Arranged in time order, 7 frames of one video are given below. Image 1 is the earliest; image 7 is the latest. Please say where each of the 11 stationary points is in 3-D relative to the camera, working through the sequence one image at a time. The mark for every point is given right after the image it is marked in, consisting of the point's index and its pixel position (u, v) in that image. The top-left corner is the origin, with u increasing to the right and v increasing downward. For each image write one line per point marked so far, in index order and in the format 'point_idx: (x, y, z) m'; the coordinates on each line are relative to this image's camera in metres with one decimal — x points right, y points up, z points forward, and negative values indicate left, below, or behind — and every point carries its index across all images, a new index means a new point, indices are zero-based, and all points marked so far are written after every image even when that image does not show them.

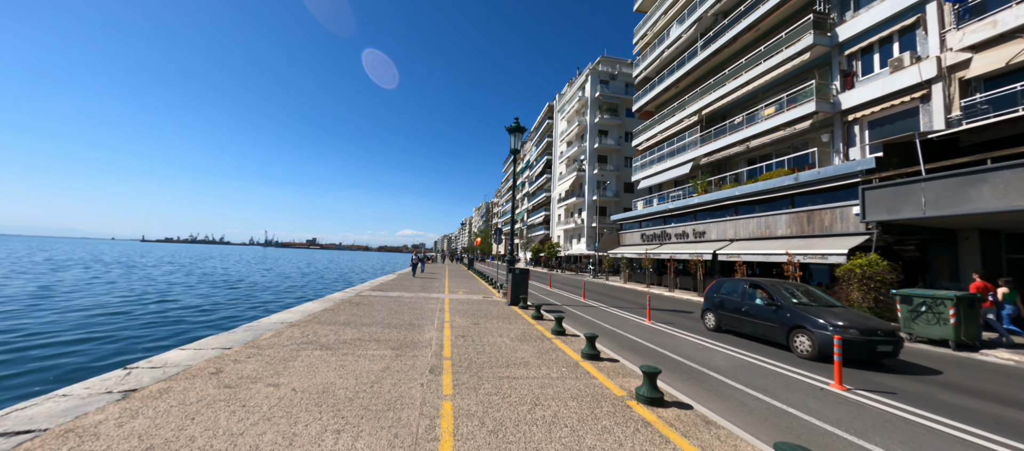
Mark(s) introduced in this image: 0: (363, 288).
0: (-6.2, -2.6, +13.7) m
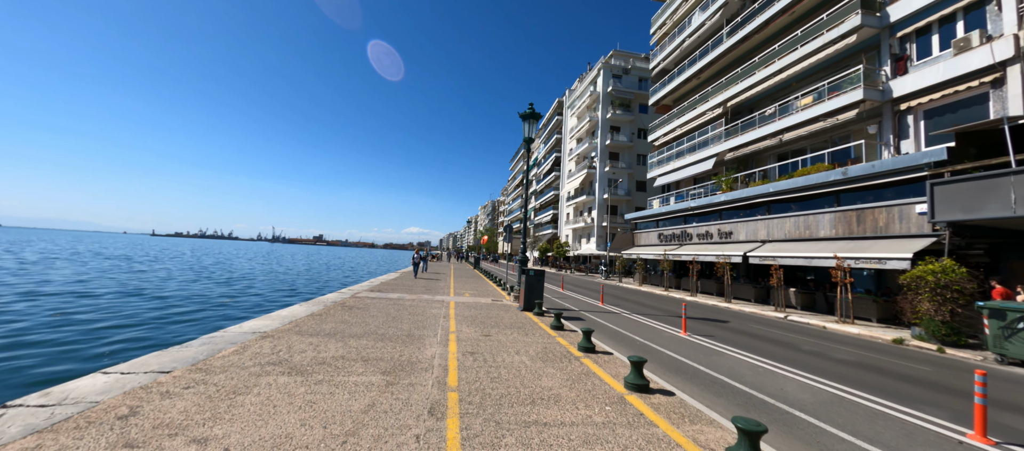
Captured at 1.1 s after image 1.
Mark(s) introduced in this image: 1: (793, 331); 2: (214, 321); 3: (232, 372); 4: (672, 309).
0: (-5.7, -2.4, +12.5) m
1: (+9.0, -3.4, +10.6) m
2: (-12.6, -3.8, +14.3) m
3: (-3.5, -1.8, +4.2) m
4: (+6.1, -3.2, +12.6) m
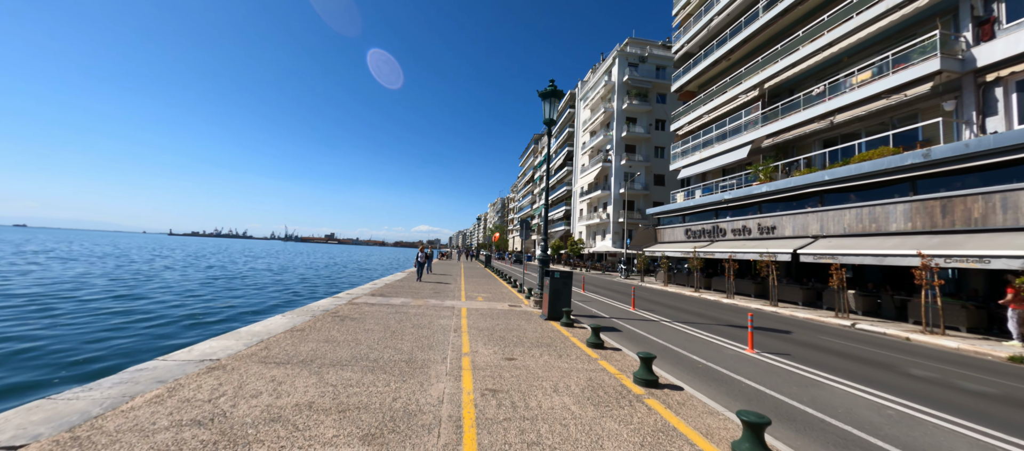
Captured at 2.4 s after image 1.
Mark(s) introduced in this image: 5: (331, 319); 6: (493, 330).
0: (-5.1, -2.3, +11.0) m
1: (+9.6, -3.2, +8.8) m
2: (-11.9, -3.7, +13.0) m
3: (-3.1, -1.7, +2.6) m
4: (+6.8, -3.0, +10.8) m
5: (-4.1, -2.1, +7.4) m
6: (-0.4, -2.4, +7.5) m
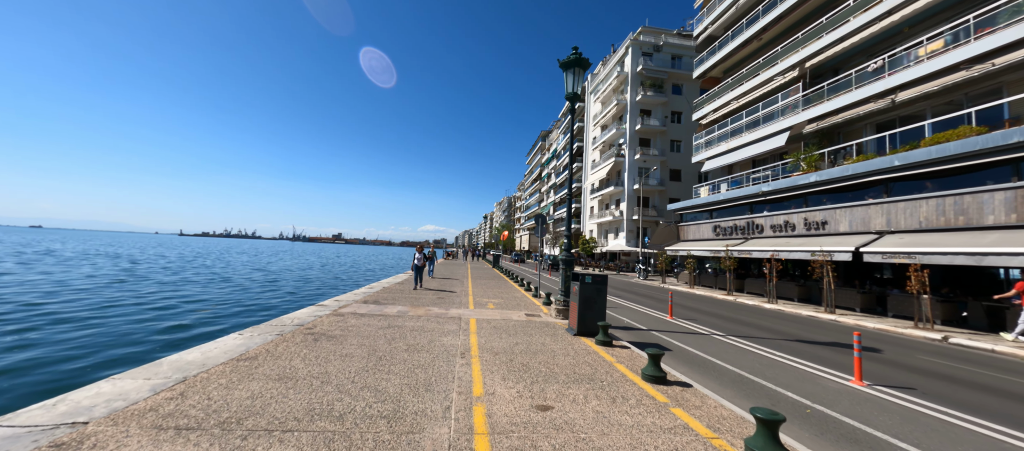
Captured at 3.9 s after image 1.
0: (-4.6, -2.1, +9.4) m
1: (+10.1, -3.0, +6.8) m
2: (-11.4, -3.5, +11.5) m
3: (-2.8, -1.6, +0.9) m
4: (+7.3, -2.8, +8.9) m
5: (-3.6, -2.0, +5.7) m
6: (0.0, -2.2, +5.7) m
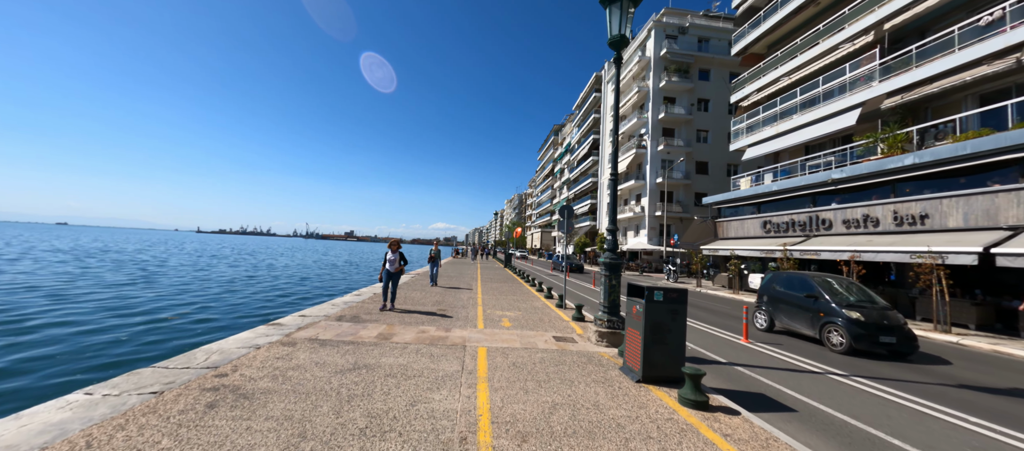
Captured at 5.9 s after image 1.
0: (-4.1, -1.9, +7.0) m
1: (+10.5, -2.8, +4.1) m
2: (-10.8, -3.3, +9.3) m
3: (-2.5, -1.5, -1.4) m
4: (+7.8, -2.6, +6.2) m
5: (-3.3, -1.8, +3.4) m
6: (+0.4, -2.0, +3.2) m
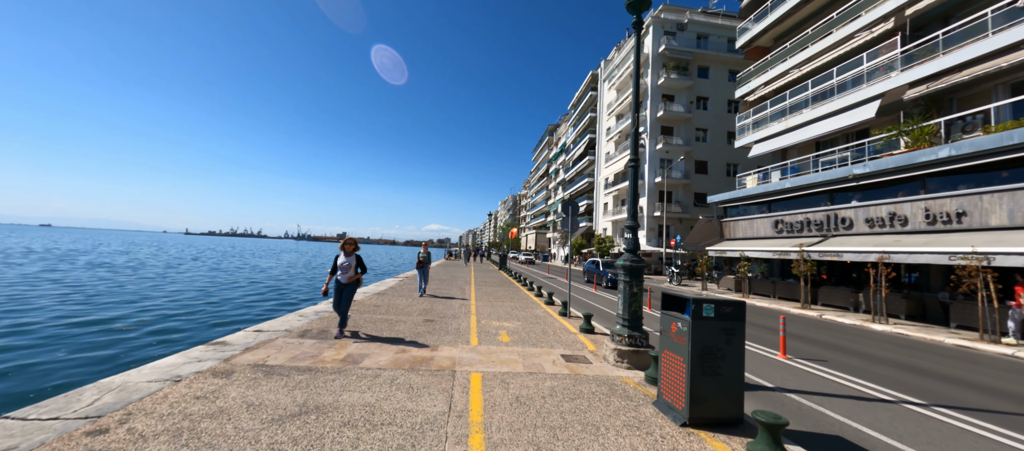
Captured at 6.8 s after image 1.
0: (-4.1, -1.8, +5.8) m
1: (+10.5, -2.7, +3.1) m
2: (-10.8, -3.2, +7.9) m
3: (-2.4, -1.3, -2.7) m
4: (+7.8, -2.6, +5.2) m
5: (-3.2, -1.7, +2.1) m
6: (+0.4, -1.9, +2.0) m
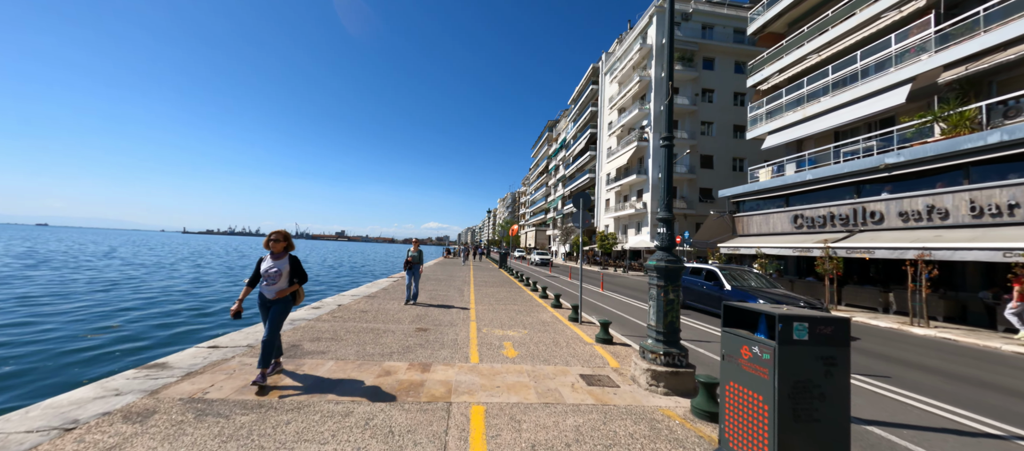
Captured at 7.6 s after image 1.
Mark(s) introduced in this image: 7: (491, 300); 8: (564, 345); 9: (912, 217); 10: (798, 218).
0: (-4.0, -1.8, +4.7) m
1: (+10.7, -2.6, +2.1) m
2: (-10.7, -3.2, +6.9) m
3: (-2.2, -1.3, -3.7) m
4: (+7.9, -2.4, +4.2) m
5: (-3.1, -1.6, +1.1) m
6: (+0.6, -1.9, +1.0) m
7: (-0.6, -2.4, +10.6) m
8: (+1.0, -2.2, +6.0) m
9: (+13.9, +0.3, +11.7) m
10: (+13.6, +0.4, +15.9) m
